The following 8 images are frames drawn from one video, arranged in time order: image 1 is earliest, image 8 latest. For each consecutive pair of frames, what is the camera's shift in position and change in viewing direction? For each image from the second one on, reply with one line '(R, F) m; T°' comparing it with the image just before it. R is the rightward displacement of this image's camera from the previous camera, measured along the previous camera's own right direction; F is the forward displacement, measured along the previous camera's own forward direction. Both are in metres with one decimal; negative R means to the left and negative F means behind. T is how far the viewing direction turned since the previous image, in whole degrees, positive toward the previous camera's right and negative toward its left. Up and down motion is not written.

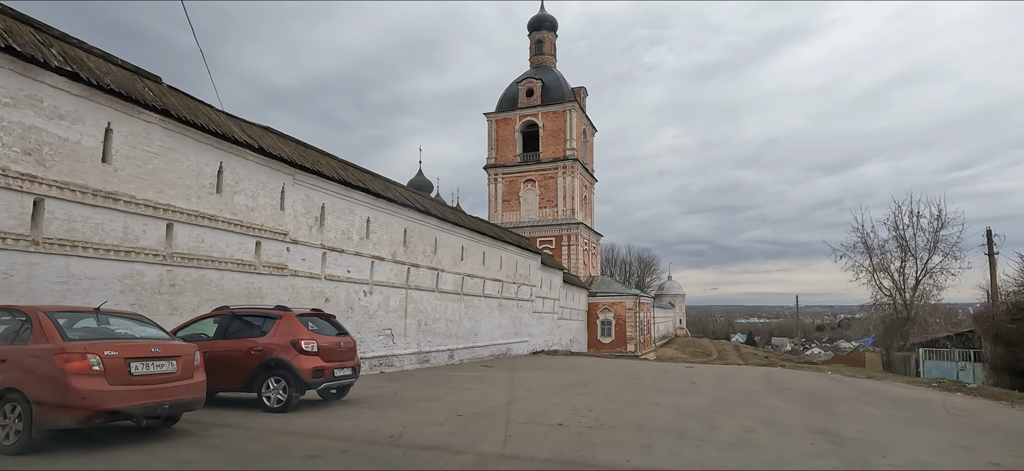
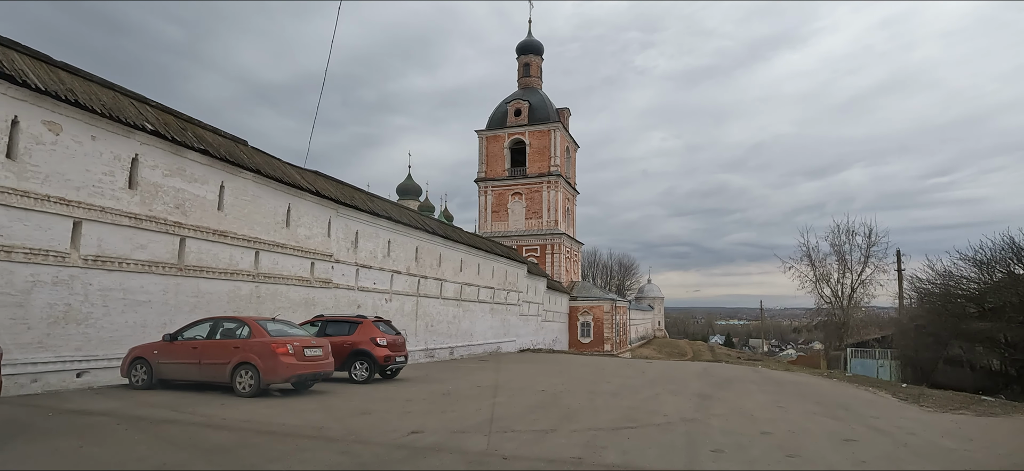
(-0.3, -4.2) m; +1°
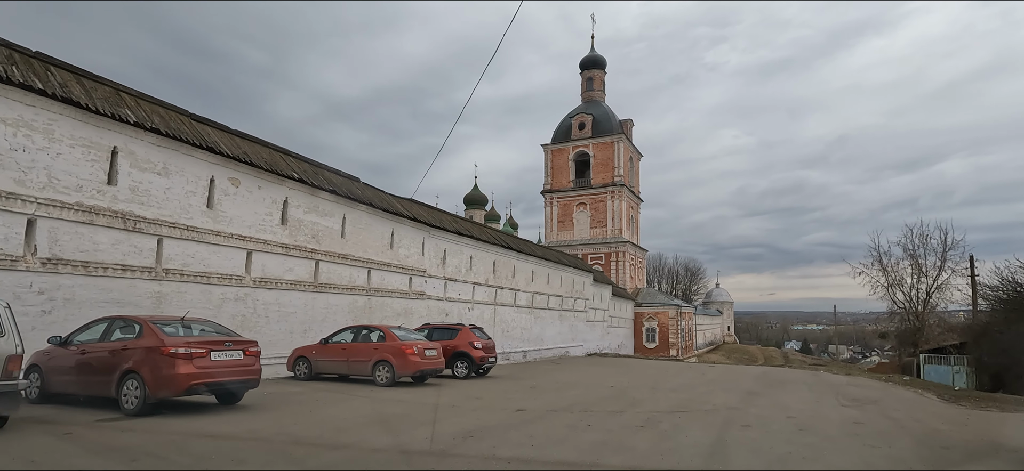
(-0.2, -2.5) m; -6°
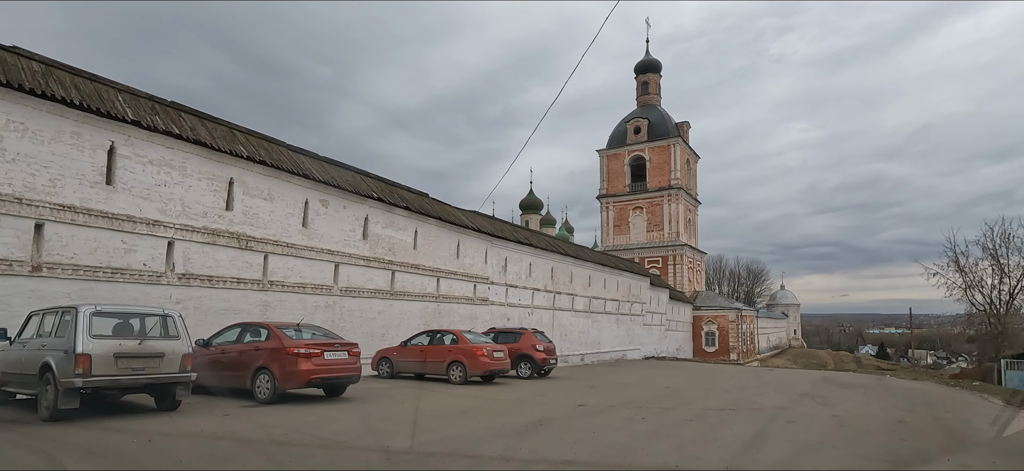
(-0.1, -1.2) m; -5°
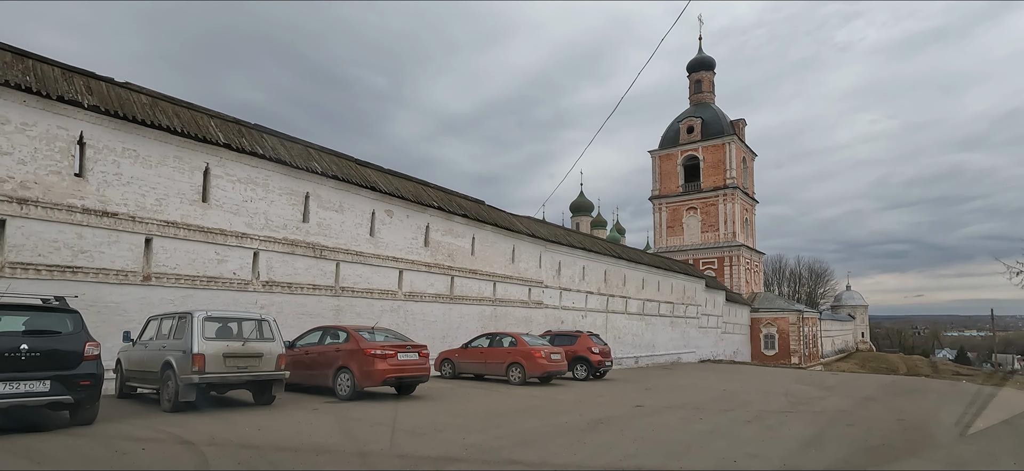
(-0.1, -0.6) m; -5°
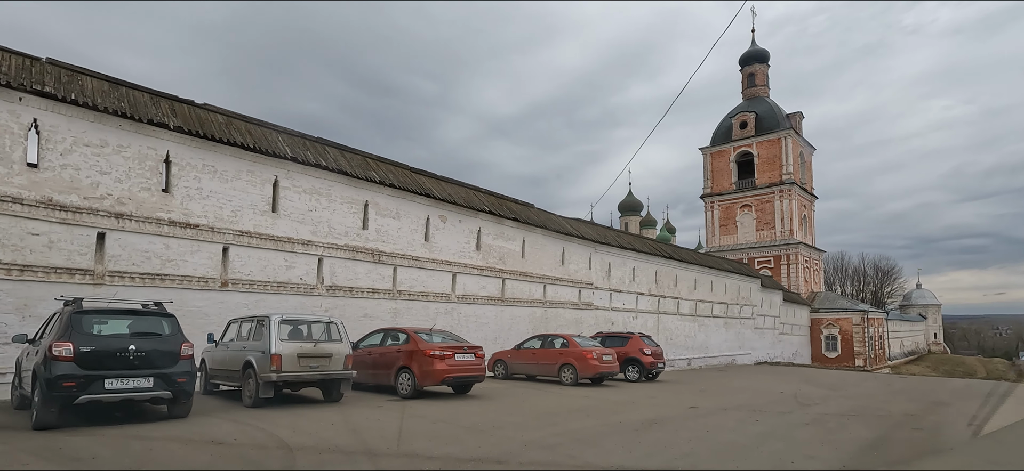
(0.0, -0.4) m; -5°
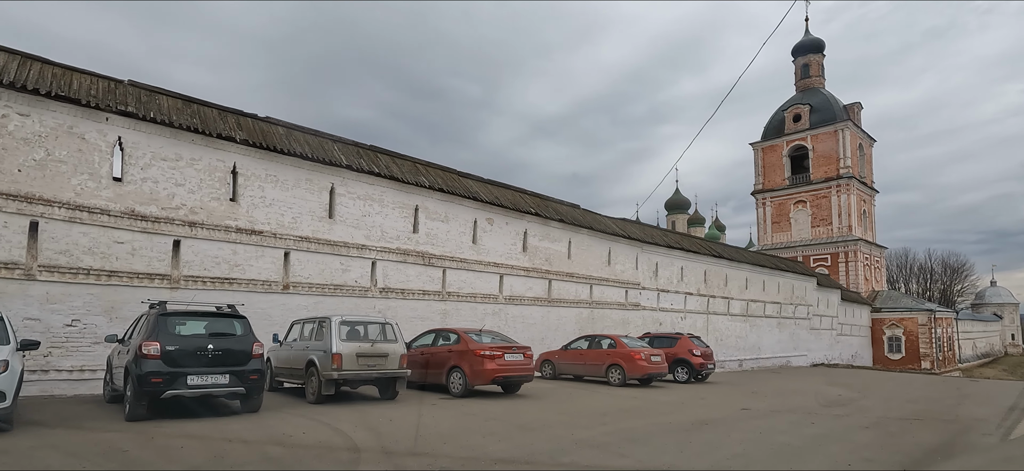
(0.0, -0.3) m; -4°
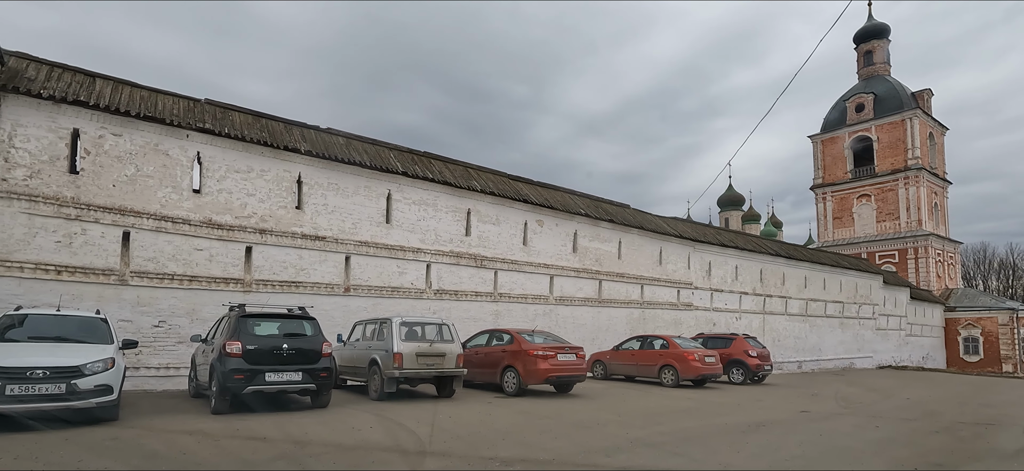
(0.0, -0.3) m; -5°
